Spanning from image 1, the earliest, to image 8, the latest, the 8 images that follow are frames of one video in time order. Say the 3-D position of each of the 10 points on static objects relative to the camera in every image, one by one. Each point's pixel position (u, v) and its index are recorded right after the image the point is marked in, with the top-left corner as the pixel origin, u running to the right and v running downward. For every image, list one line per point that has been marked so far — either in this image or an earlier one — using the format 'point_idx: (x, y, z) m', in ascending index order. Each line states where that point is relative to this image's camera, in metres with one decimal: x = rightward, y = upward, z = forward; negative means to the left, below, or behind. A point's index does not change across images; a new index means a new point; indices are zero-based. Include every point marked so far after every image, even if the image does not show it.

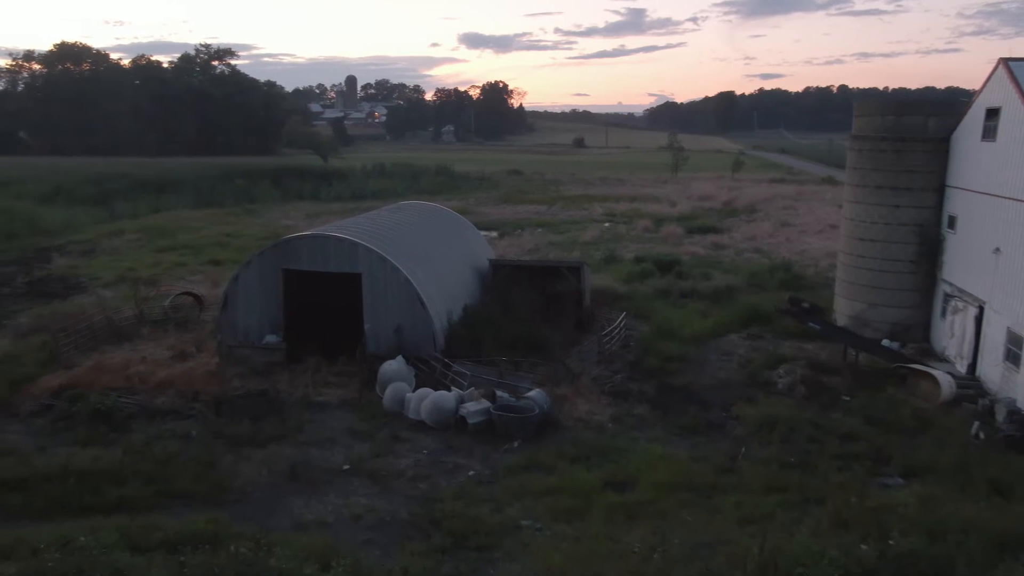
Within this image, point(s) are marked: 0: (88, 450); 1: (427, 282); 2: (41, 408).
0: (-5.1, -2.0, +10.1) m
1: (-1.2, +0.1, +12.4) m
2: (-6.6, -1.7, +11.8) m
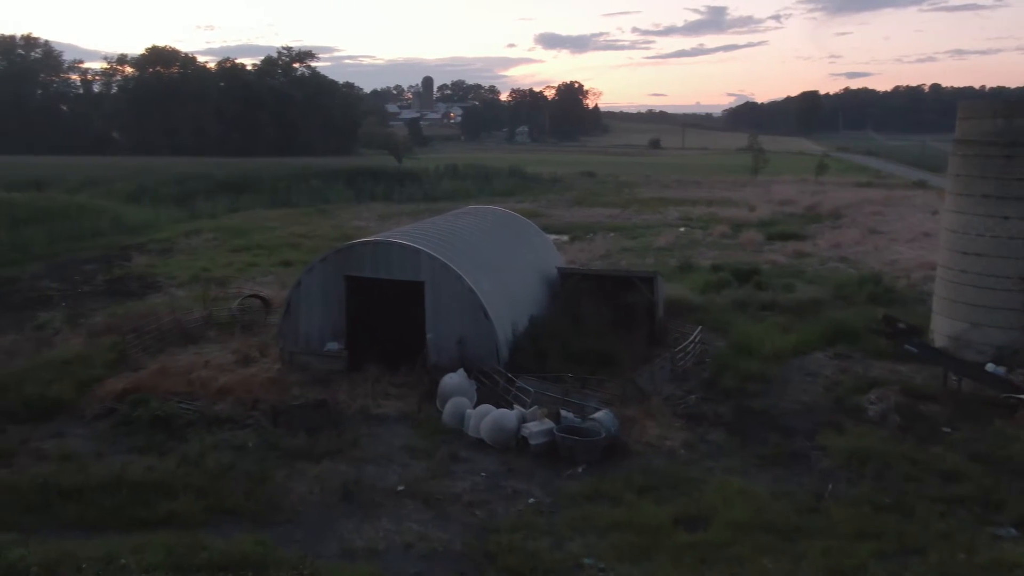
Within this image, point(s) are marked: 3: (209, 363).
0: (-4.3, -2.0, +9.9) m
1: (-0.3, -0.1, +11.9) m
2: (-5.7, -1.7, +11.8) m
3: (-4.9, -1.2, +13.6) m
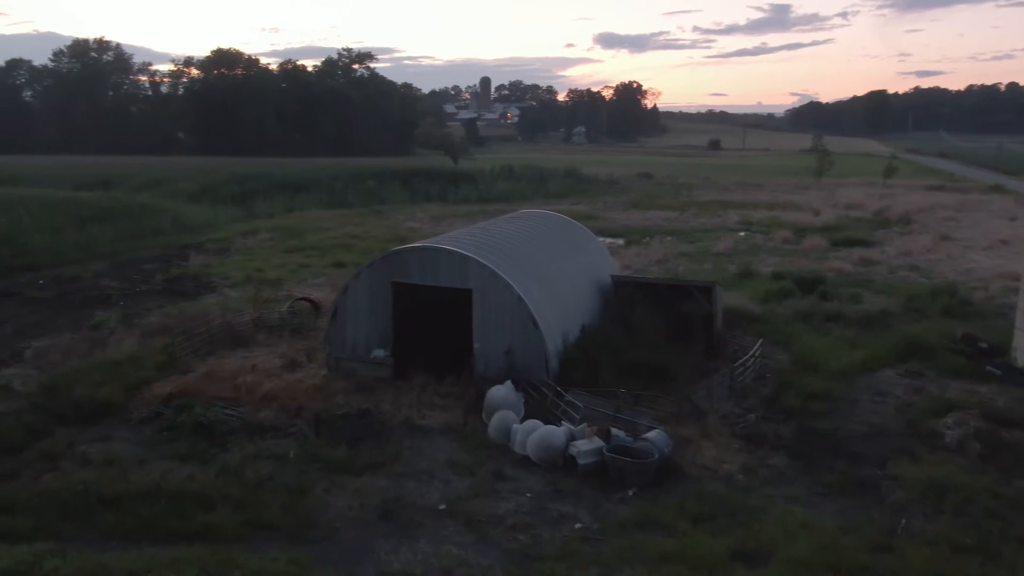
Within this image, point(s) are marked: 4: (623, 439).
0: (-3.8, -2.1, +9.8) m
1: (+0.4, -0.2, +11.5) m
2: (-5.0, -1.8, +11.7) m
3: (-4.1, -1.3, +13.4) m
4: (+1.2, -1.6, +9.0) m
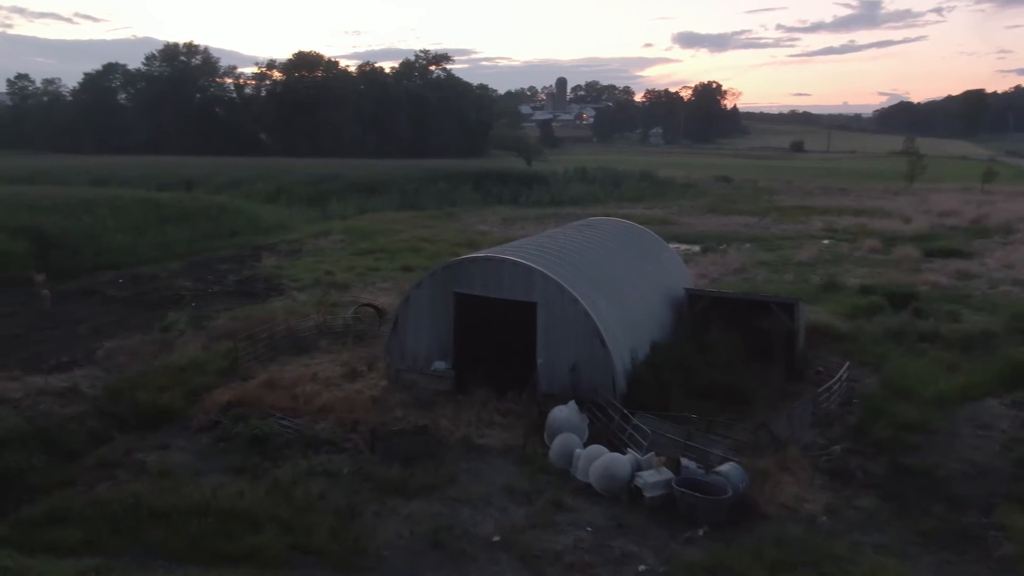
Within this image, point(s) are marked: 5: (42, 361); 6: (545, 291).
0: (-3.1, -2.2, +9.5) m
1: (+1.3, -0.3, +10.9) m
2: (-4.2, -1.9, +11.5) m
3: (-3.1, -1.4, +13.2) m
4: (+1.8, -1.8, +8.3) m
5: (-8.6, -1.3, +15.4) m
6: (+0.4, 0.0, +10.7) m
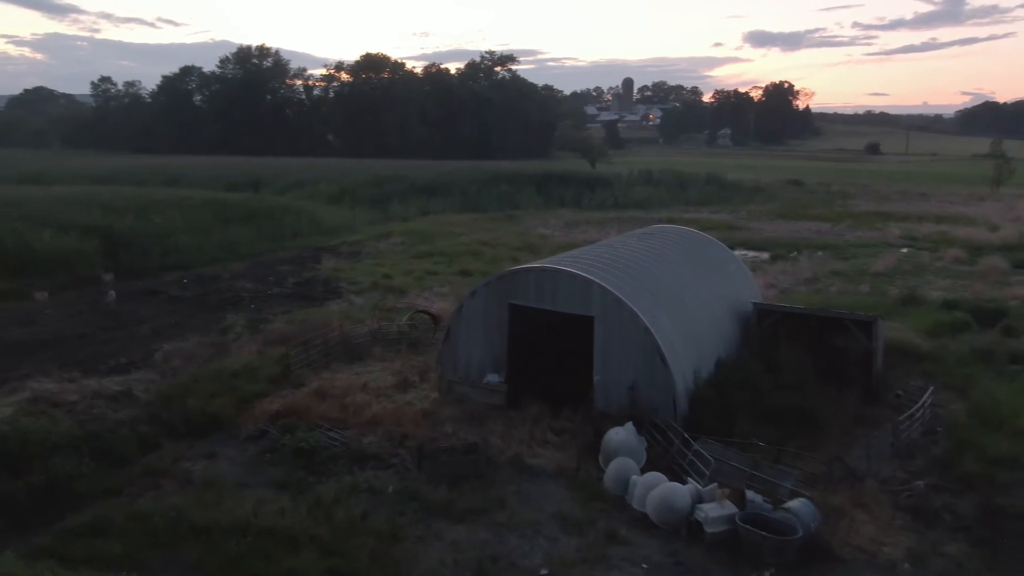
0: (-2.5, -2.3, +9.2) m
1: (+2.0, -0.5, +10.3) m
2: (-3.4, -1.9, +11.3) m
3: (-2.2, -1.5, +12.9) m
4: (+2.2, -2.0, +7.6) m
5: (-7.6, -1.4, +15.5) m
6: (+1.1, -0.2, +10.2) m
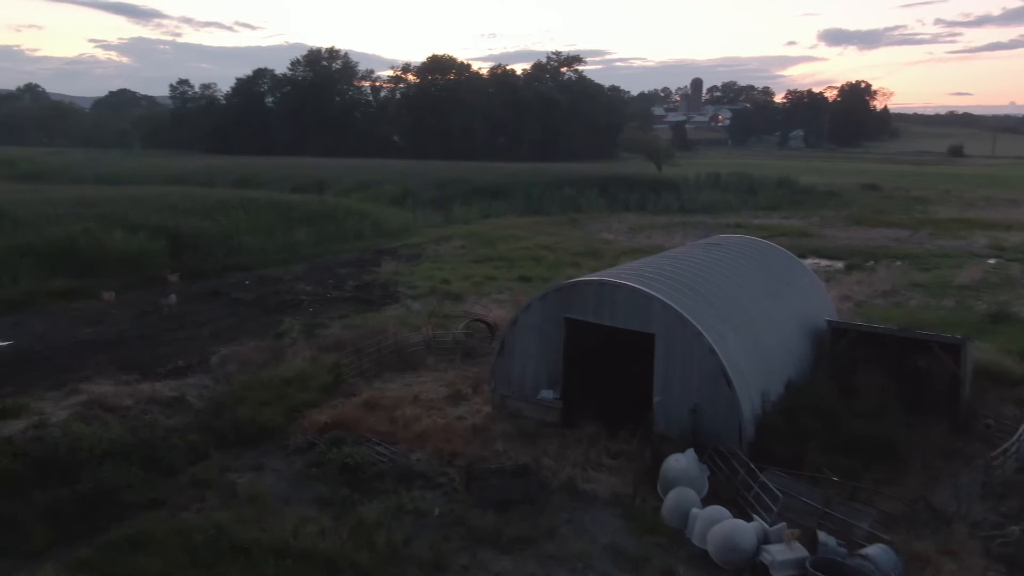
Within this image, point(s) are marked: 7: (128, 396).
0: (-2.0, -2.4, +8.9) m
1: (+2.6, -0.7, +9.6) m
2: (-2.7, -2.1, +11.1) m
3: (-1.4, -1.6, +12.5) m
4: (+2.6, -2.2, +6.9) m
5: (-6.5, -1.4, +15.6) m
6: (+1.7, -0.4, +9.6) m
7: (-6.0, -1.7, +13.1) m
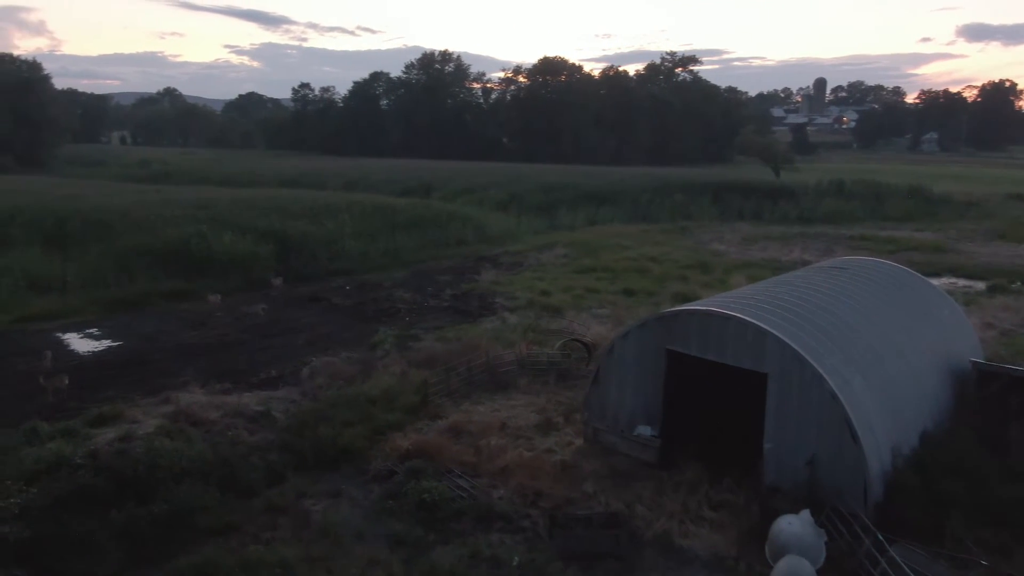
0: (-1.2, -2.7, +8.3) m
1: (+3.5, -1.1, +8.3) m
2: (-1.6, -2.3, +10.5) m
3: (-0.1, -1.9, +11.8) m
4: (+3.2, -2.5, +5.7) m
5: (-4.8, -1.6, +15.5) m
6: (+2.7, -0.7, +8.4) m
7: (-4.5, -1.8, +12.9) m
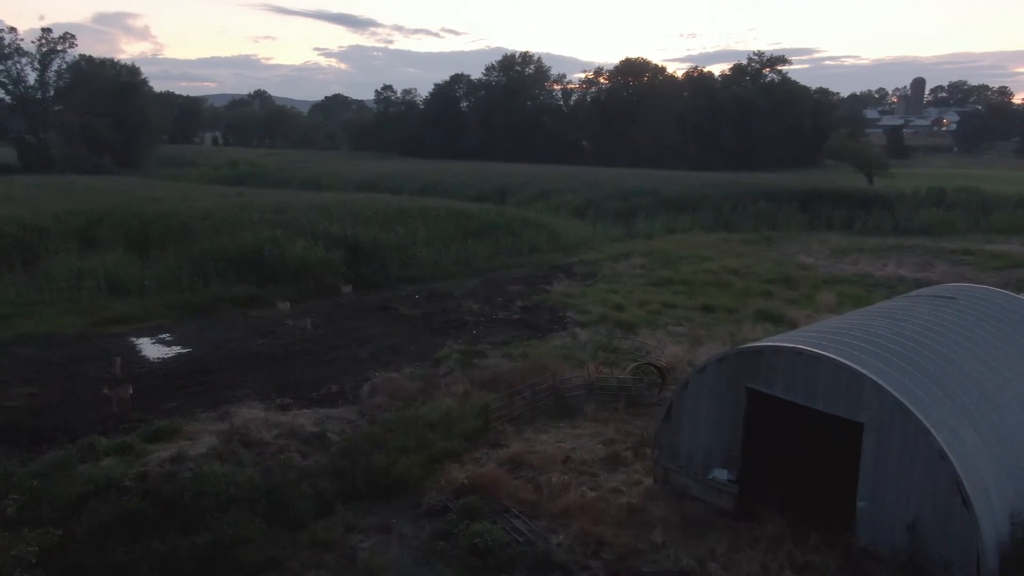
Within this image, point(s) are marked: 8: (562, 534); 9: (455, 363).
0: (-0.7, -3.0, +7.6) m
1: (+4.0, -1.4, +7.2) m
2: (-0.9, -2.6, +9.9) m
3: (+0.8, -2.2, +11.0) m
4: (+3.4, -2.9, +4.6) m
5: (-3.6, -1.8, +15.1) m
6: (+3.2, -1.1, +7.4) m
7: (-3.6, -2.1, +12.5) m
8: (+0.5, -2.6, +9.0) m
9: (-1.1, -1.4, +16.0) m
